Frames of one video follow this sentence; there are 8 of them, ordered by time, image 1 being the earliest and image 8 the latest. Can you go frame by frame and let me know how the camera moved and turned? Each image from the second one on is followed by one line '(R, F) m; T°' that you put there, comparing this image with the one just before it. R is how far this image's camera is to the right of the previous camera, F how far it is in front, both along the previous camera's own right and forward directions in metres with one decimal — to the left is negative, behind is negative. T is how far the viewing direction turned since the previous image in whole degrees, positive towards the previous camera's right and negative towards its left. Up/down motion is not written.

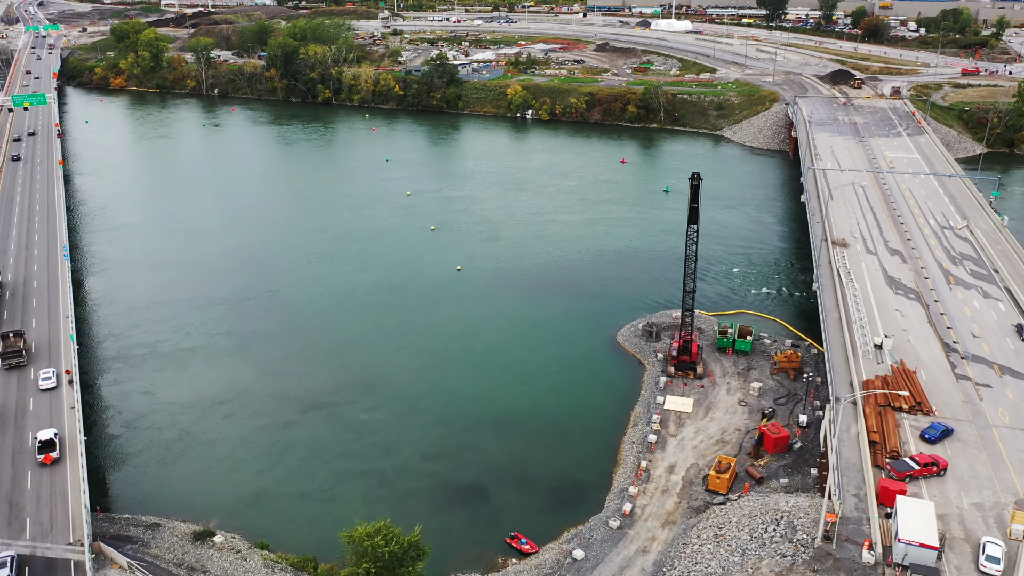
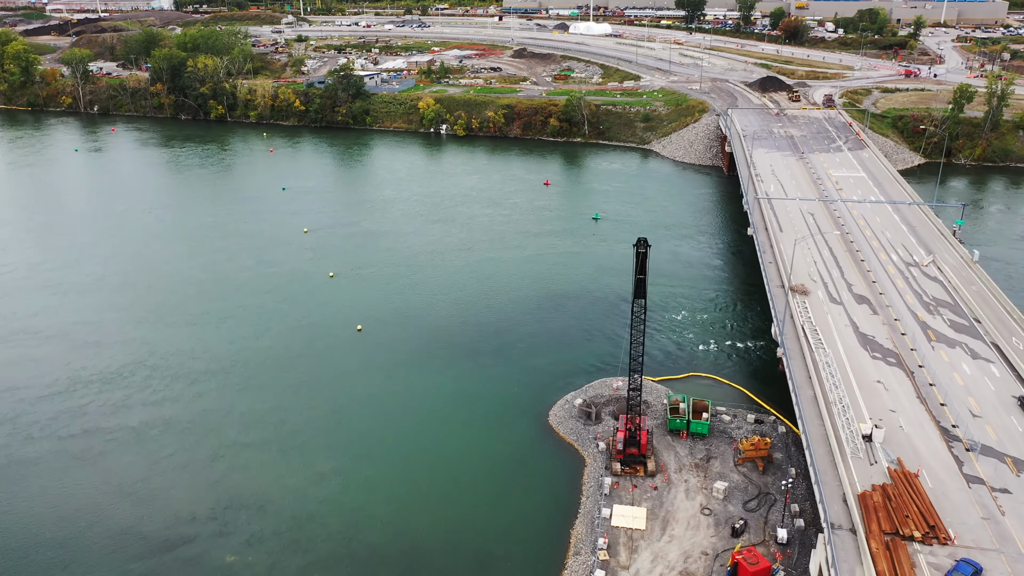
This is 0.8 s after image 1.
(+1.2, +9.6) m; +5°
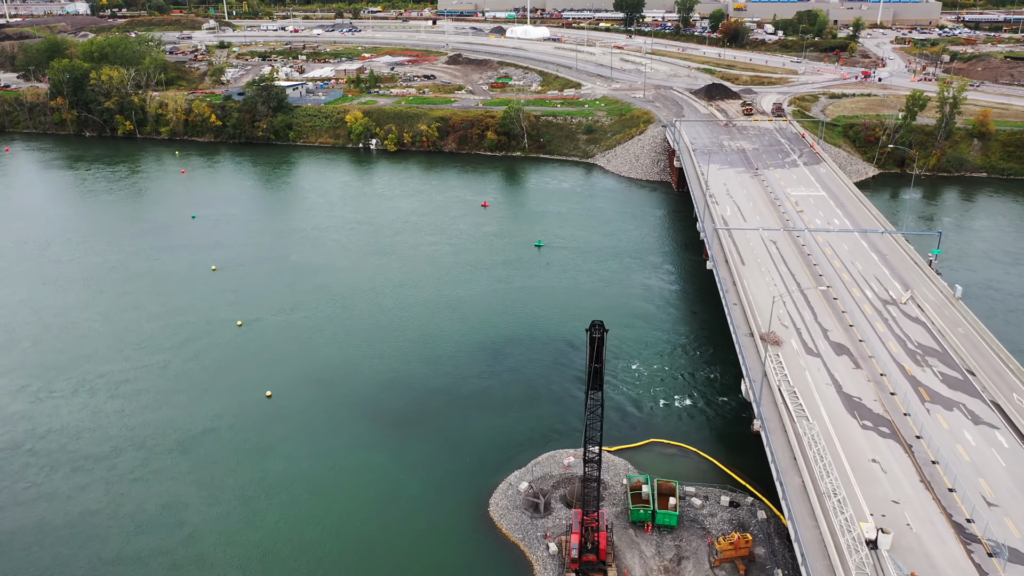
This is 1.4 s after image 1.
(+0.8, +7.2) m; +4°
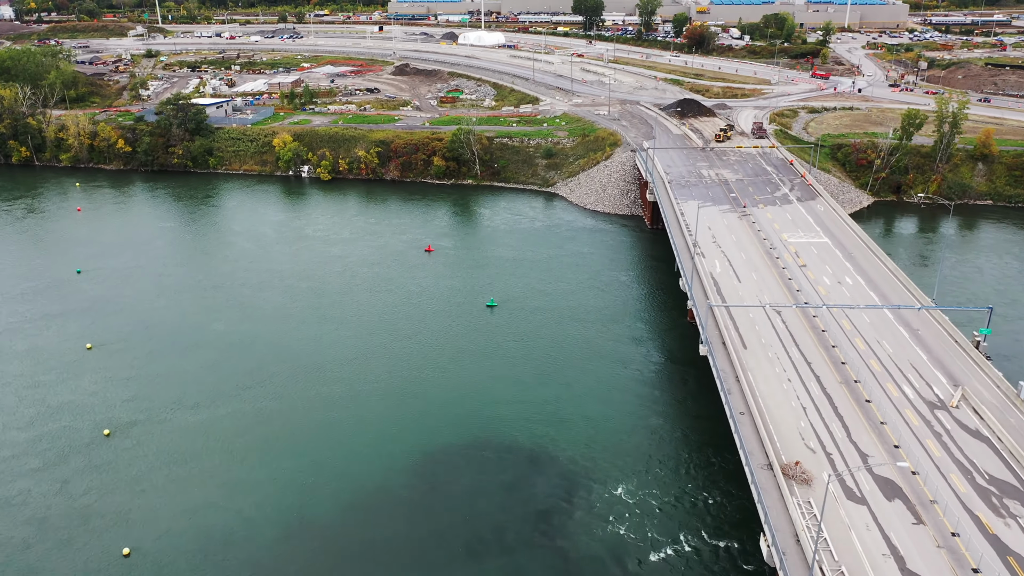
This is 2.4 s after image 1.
(+1.1, +12.1) m; +3°
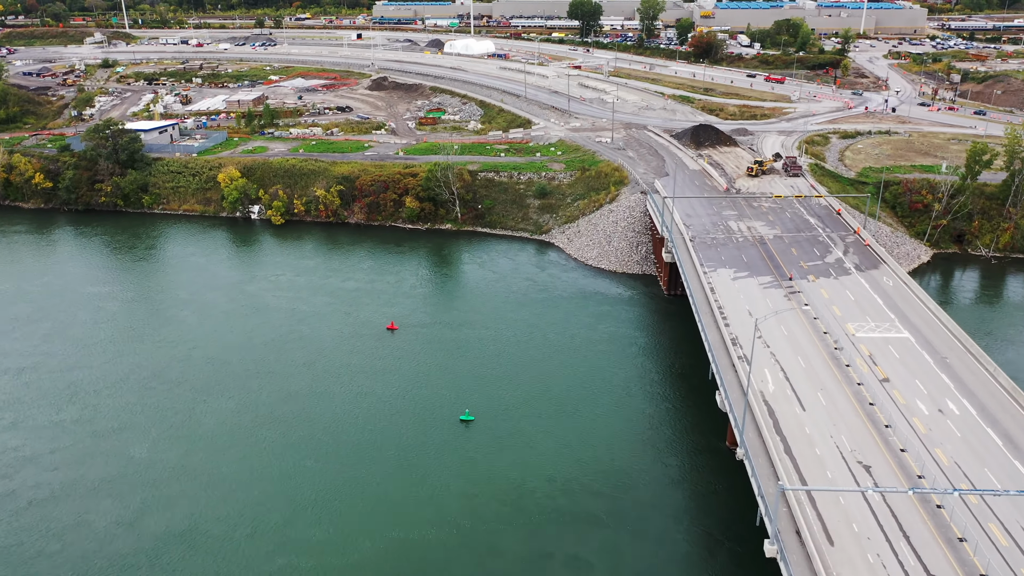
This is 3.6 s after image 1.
(+0.7, +14.8) m; 0°
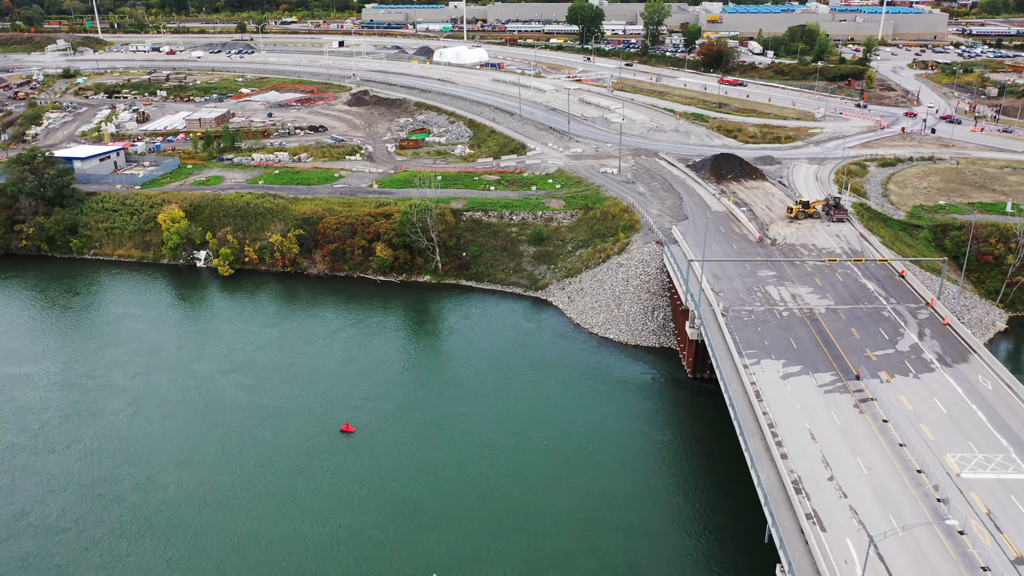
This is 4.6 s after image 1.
(+0.6, +12.4) m; 0°
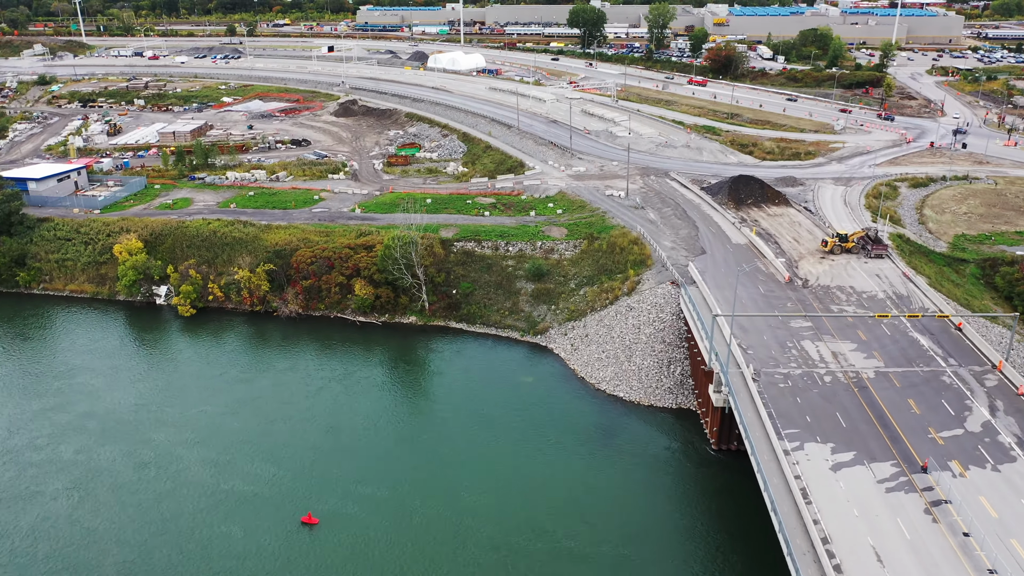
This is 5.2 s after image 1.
(+0.3, +7.4) m; 0°
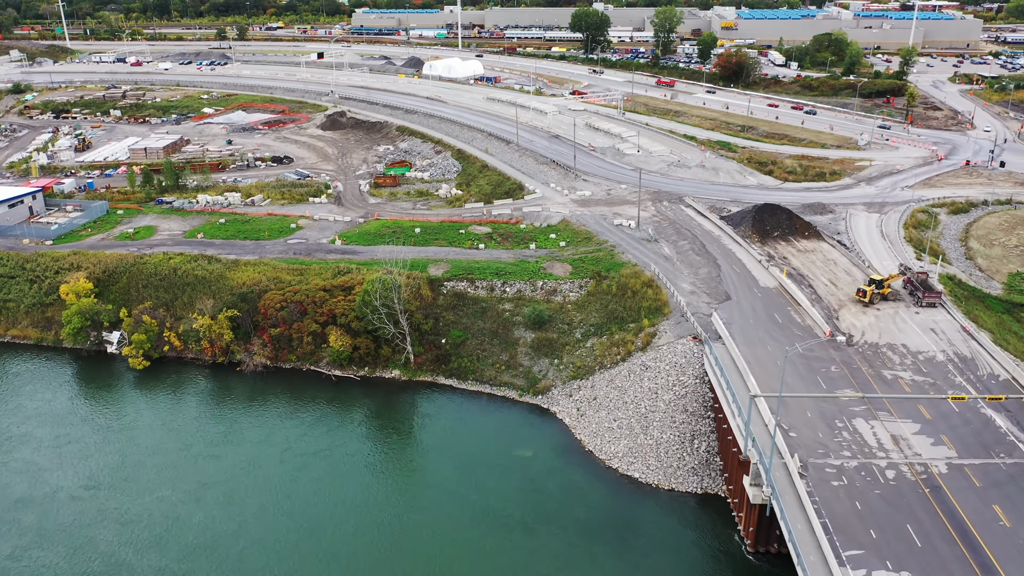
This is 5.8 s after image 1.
(+0.2, +7.4) m; 0°
